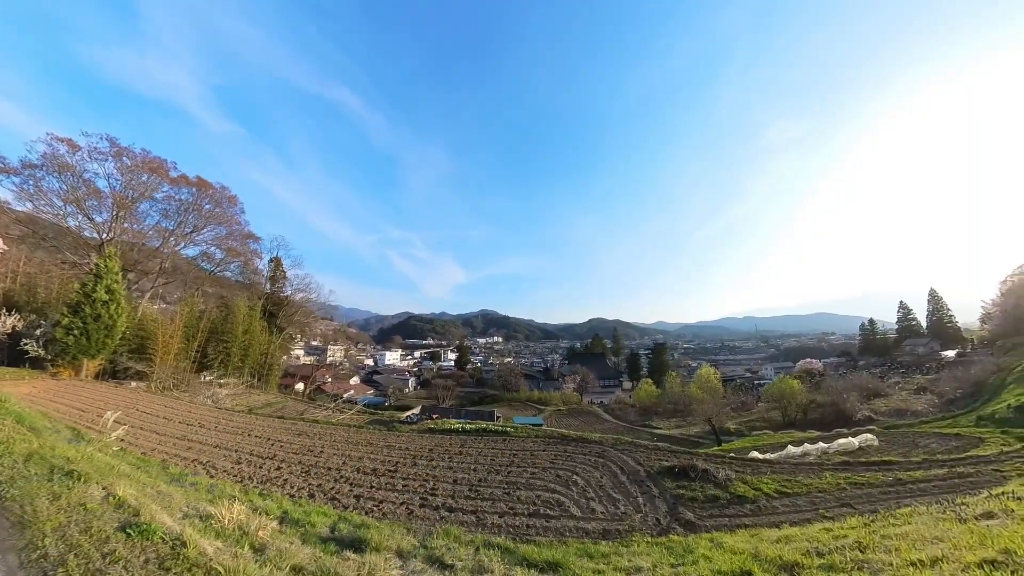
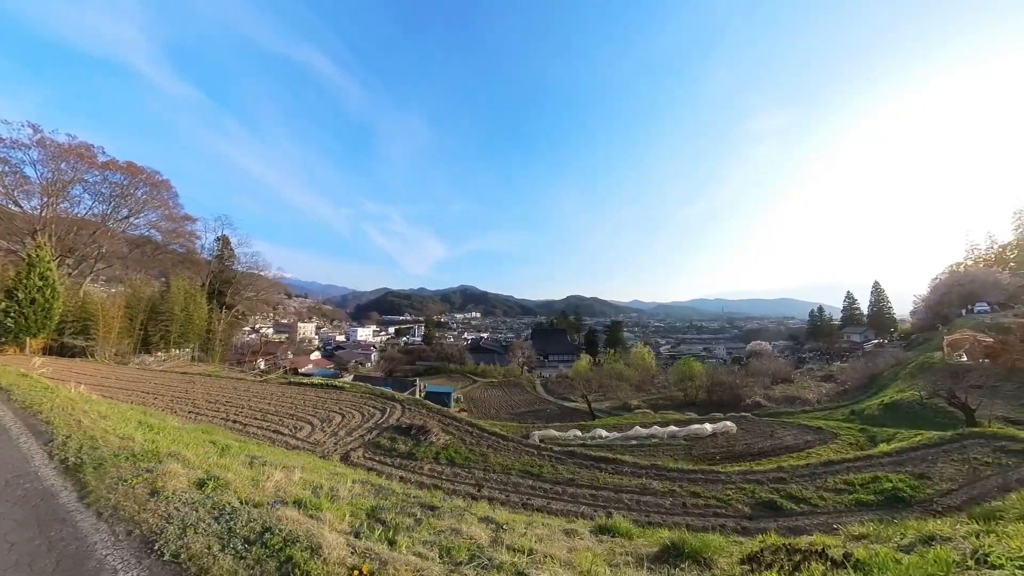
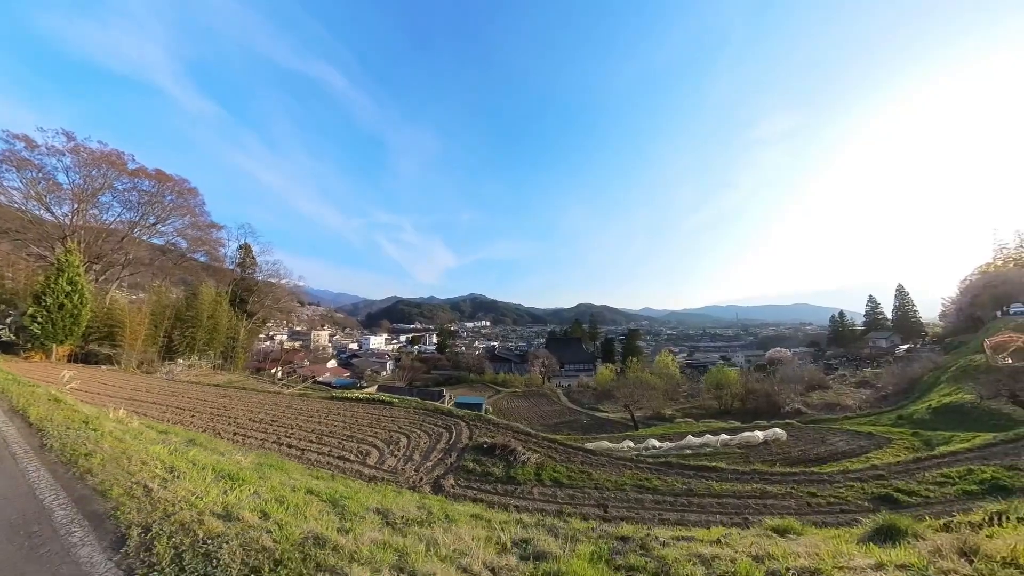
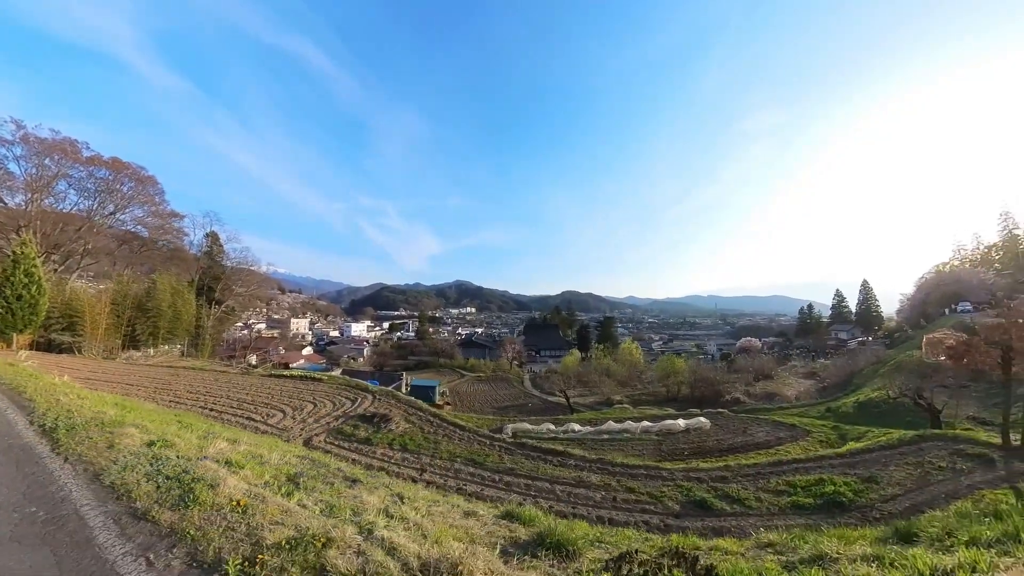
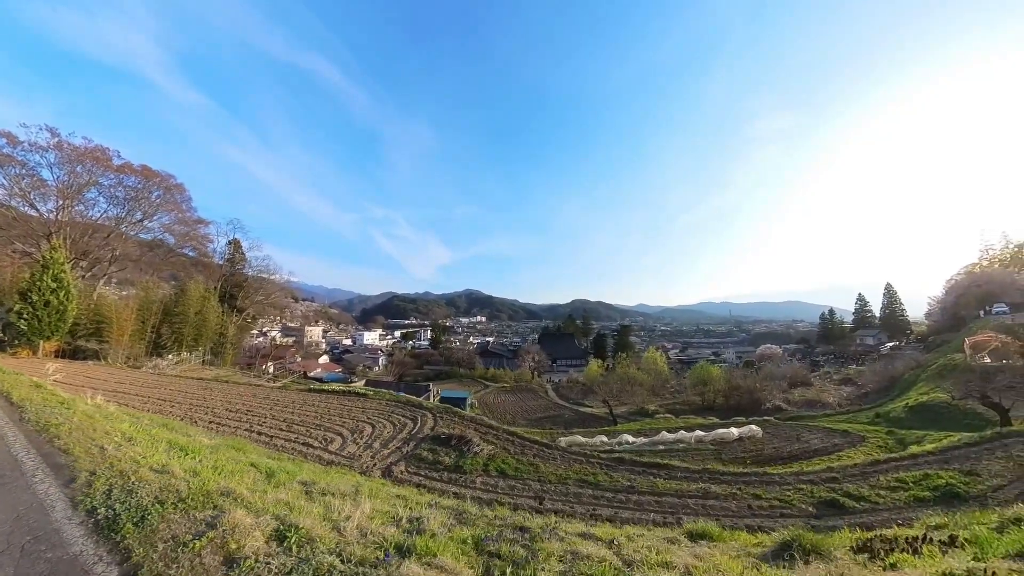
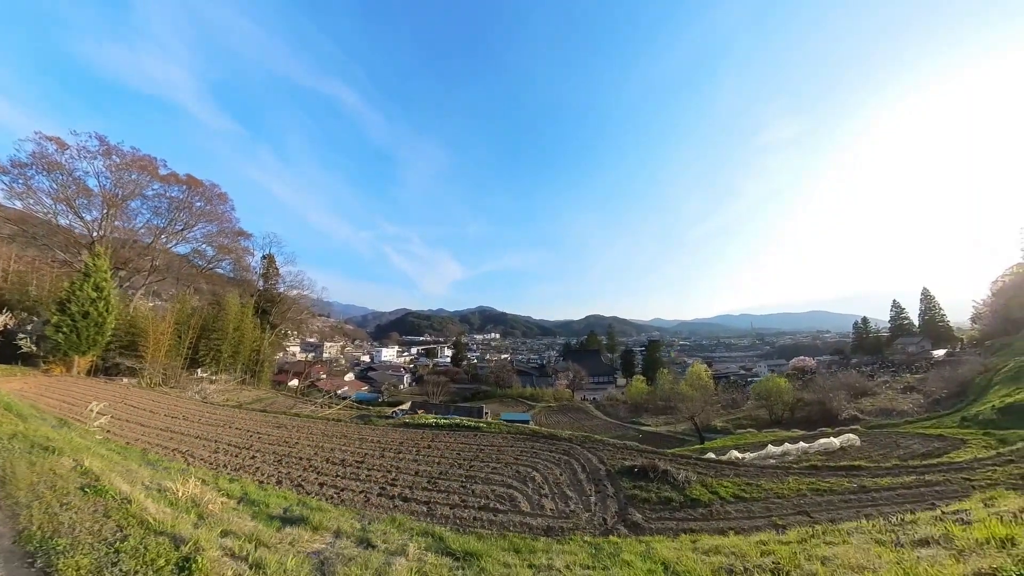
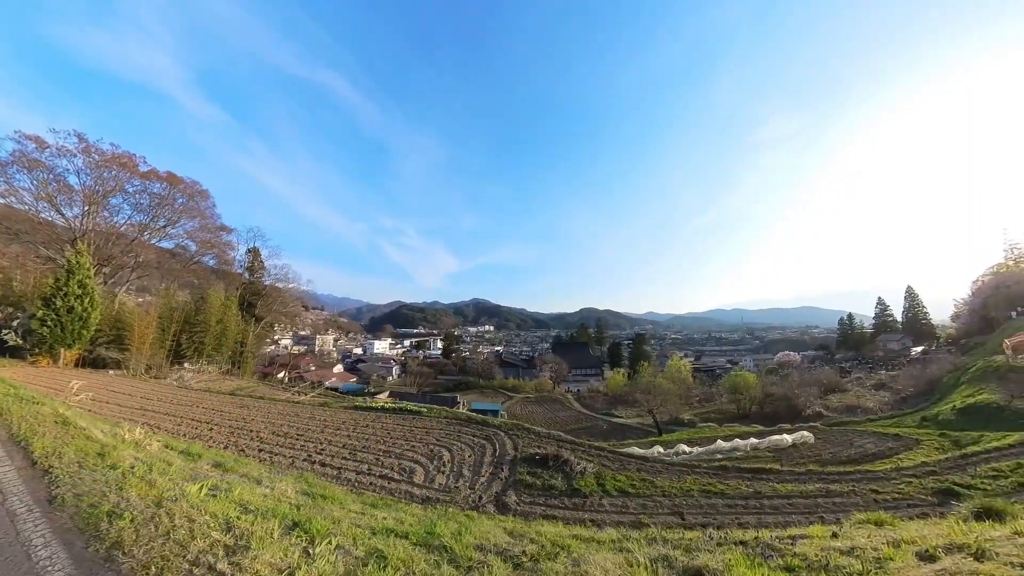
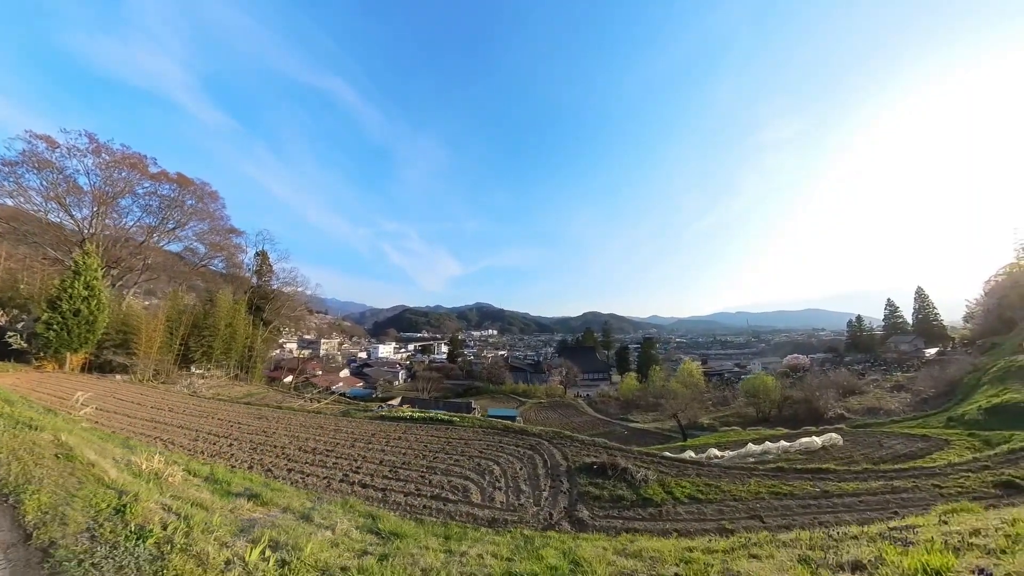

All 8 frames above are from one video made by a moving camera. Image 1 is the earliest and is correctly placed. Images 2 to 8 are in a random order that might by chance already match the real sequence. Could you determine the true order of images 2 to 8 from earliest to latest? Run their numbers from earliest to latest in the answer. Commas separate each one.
6, 8, 7, 3, 5, 2, 4
